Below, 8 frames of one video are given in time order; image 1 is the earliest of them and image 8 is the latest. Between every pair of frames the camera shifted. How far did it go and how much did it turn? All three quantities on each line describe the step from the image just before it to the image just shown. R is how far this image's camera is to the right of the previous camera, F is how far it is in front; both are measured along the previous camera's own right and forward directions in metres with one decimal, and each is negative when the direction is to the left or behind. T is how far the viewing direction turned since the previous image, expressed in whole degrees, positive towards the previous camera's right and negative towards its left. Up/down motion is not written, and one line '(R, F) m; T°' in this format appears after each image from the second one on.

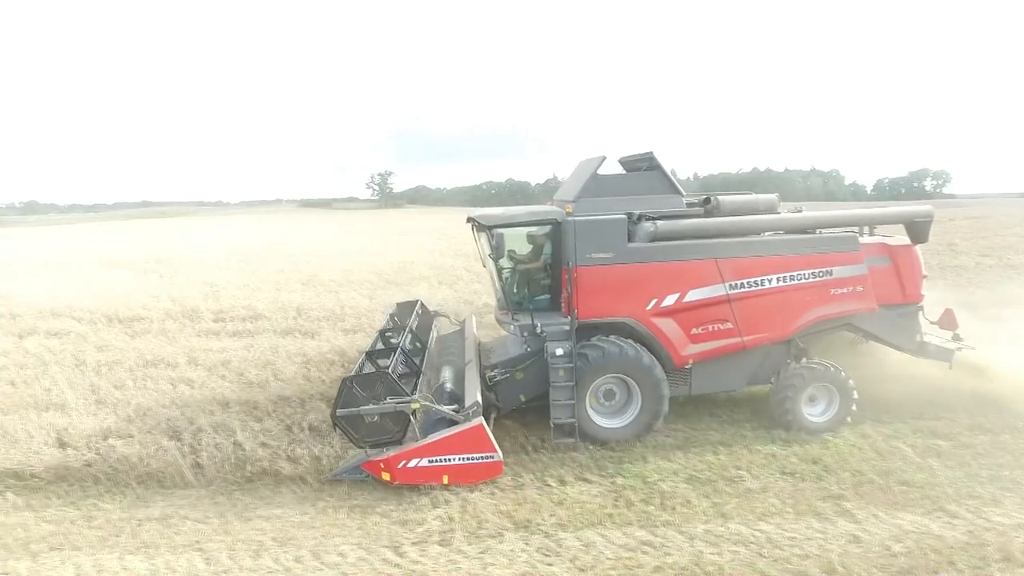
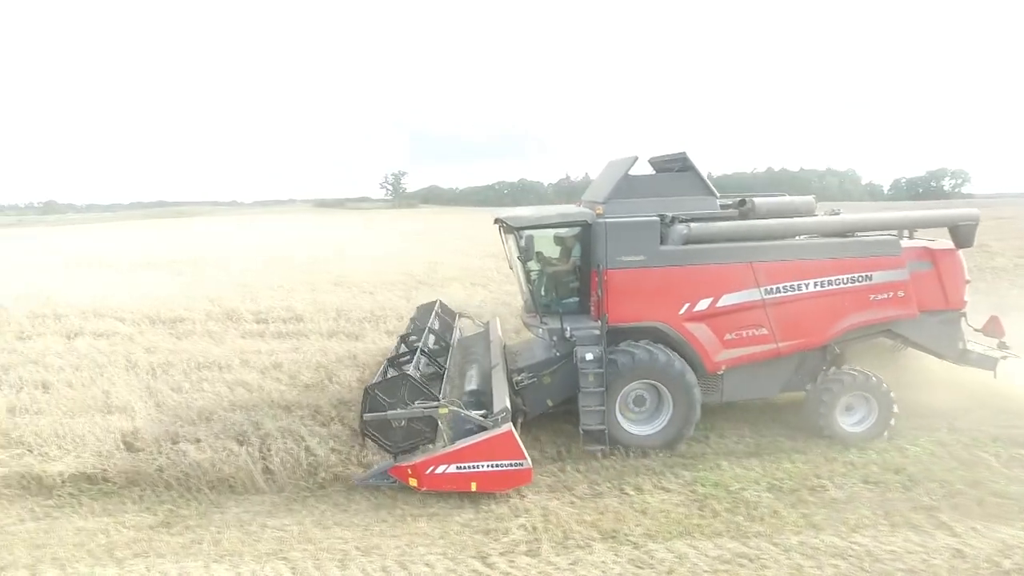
(-0.3, +0.1) m; -1°
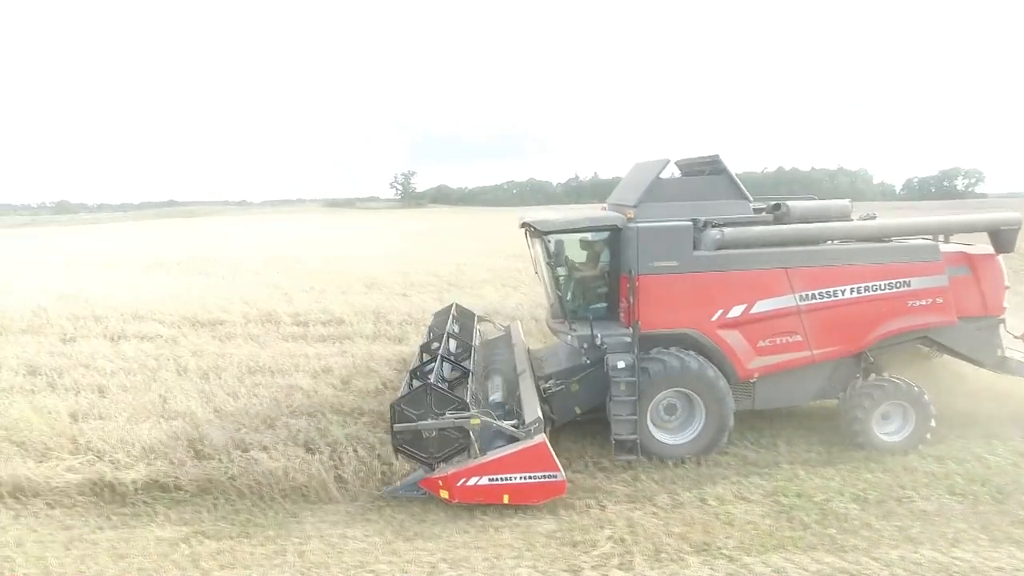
(-0.4, +0.1) m; -1°
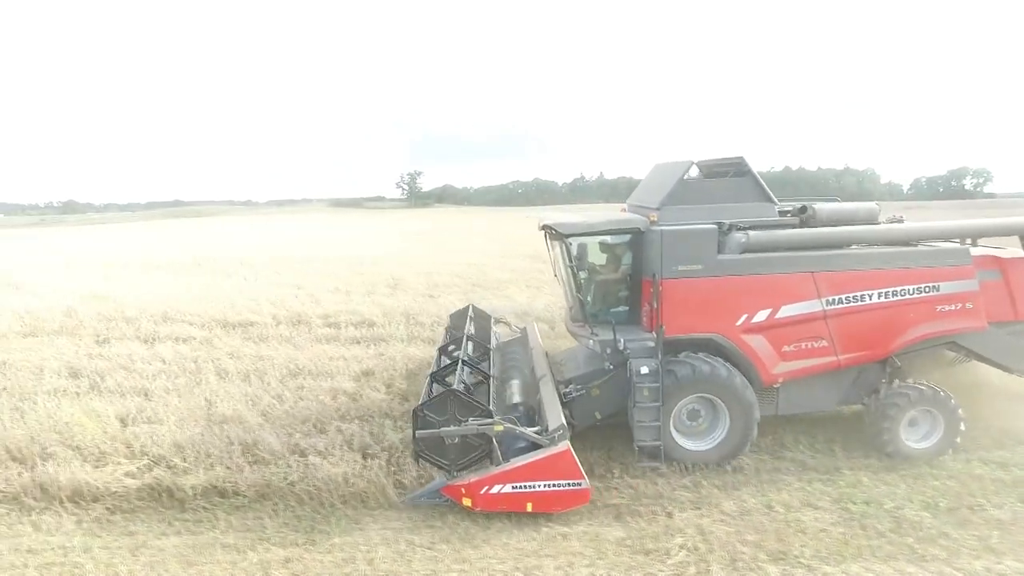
(-0.3, 0.0) m; 0°
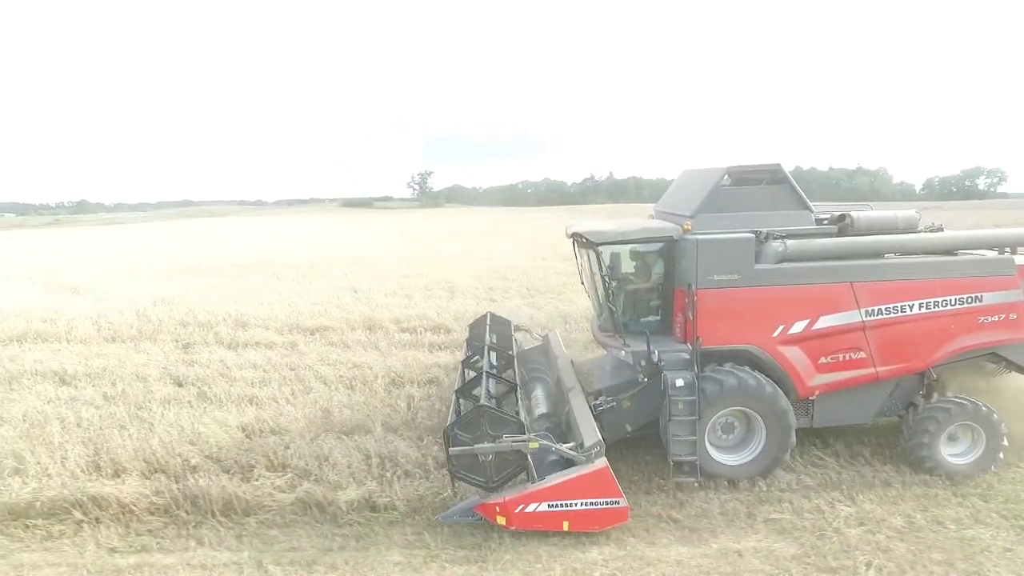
(-0.8, +0.1) m; -1°
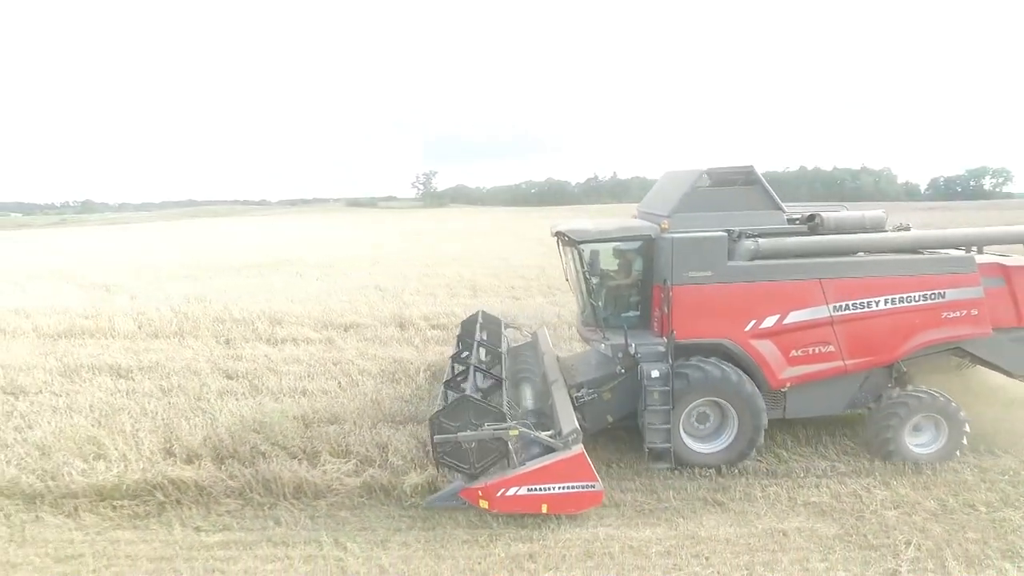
(+0.8, -0.3) m; 0°
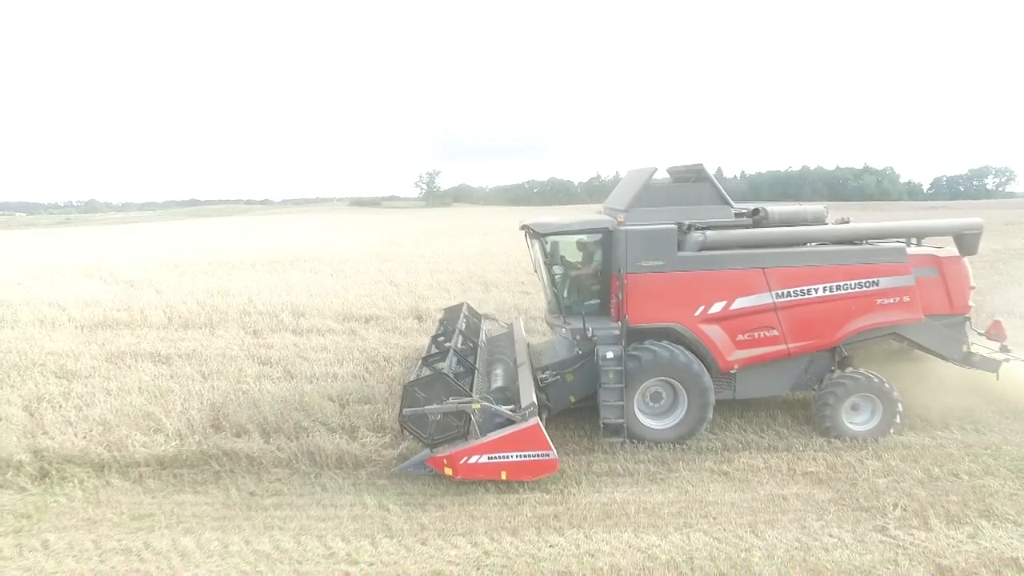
(+0.7, -0.7) m; 0°
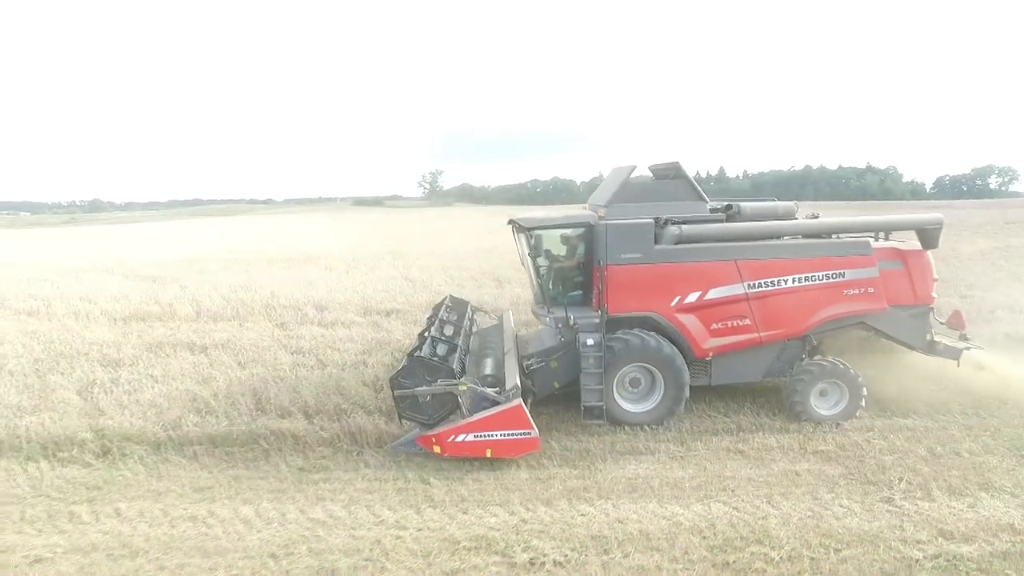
(+0.3, -0.6) m; 0°
